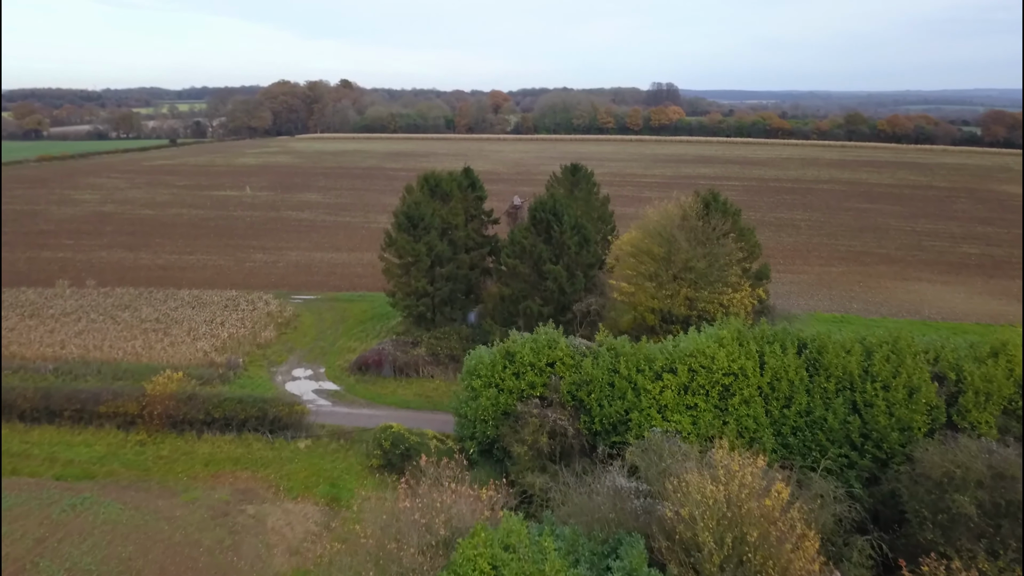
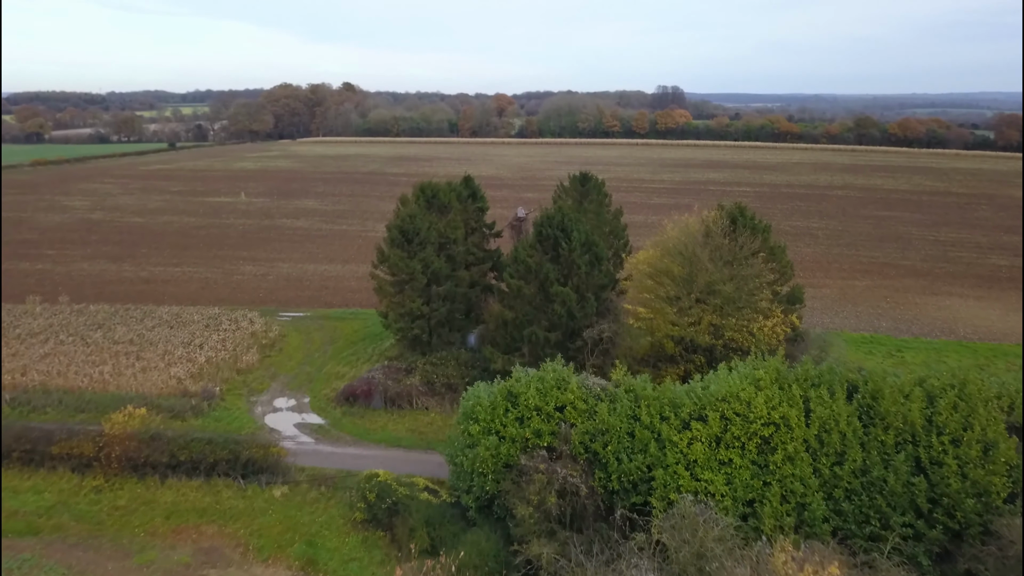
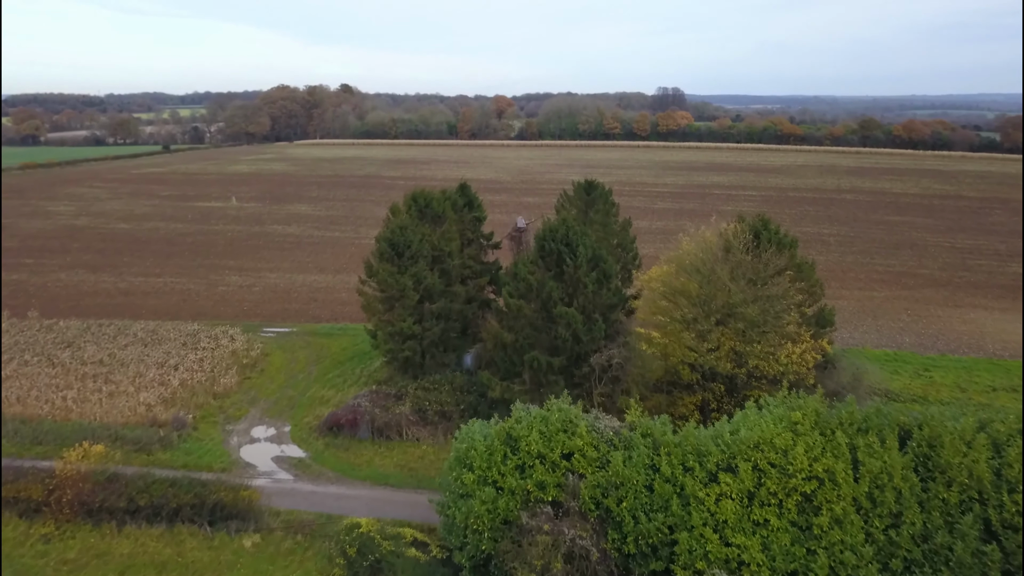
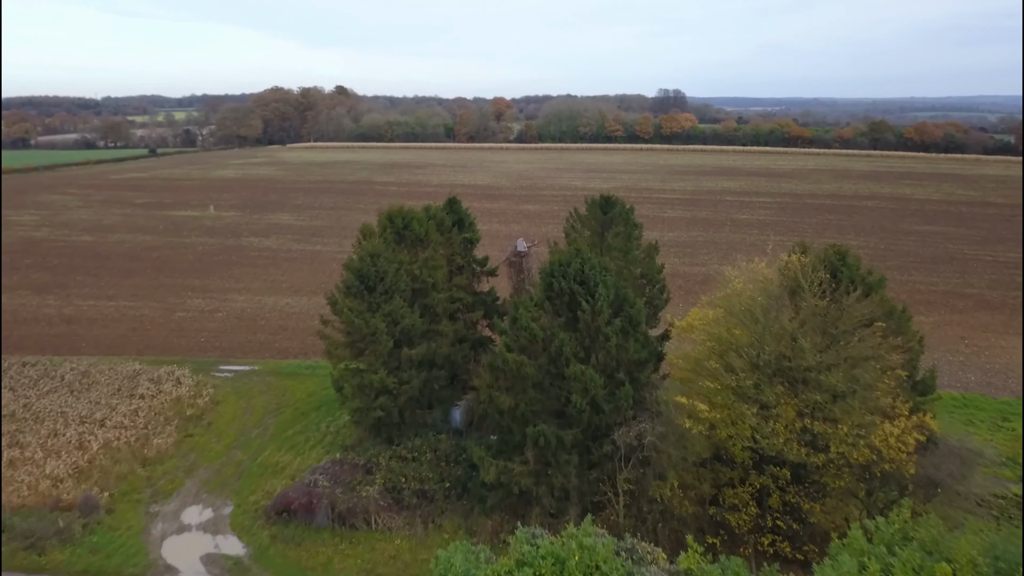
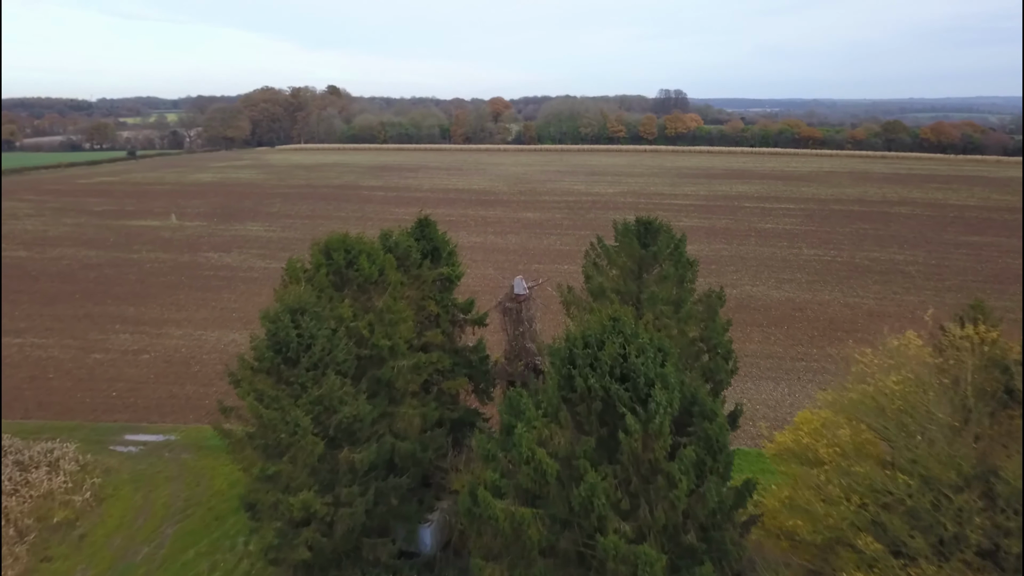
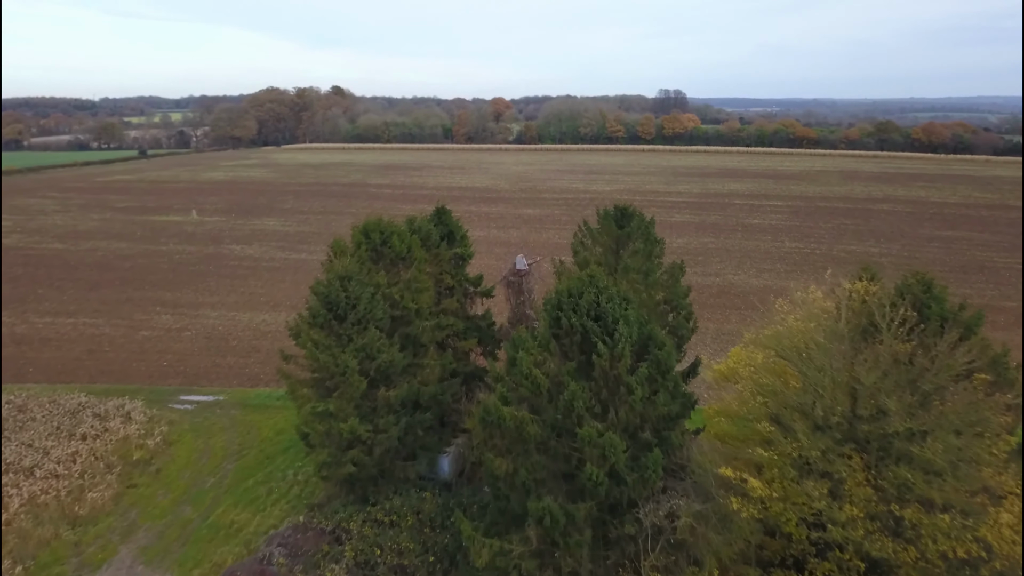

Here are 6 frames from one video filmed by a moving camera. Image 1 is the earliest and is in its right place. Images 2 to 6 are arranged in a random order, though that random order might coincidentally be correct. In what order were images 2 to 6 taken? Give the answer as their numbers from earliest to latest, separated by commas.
2, 3, 4, 6, 5
